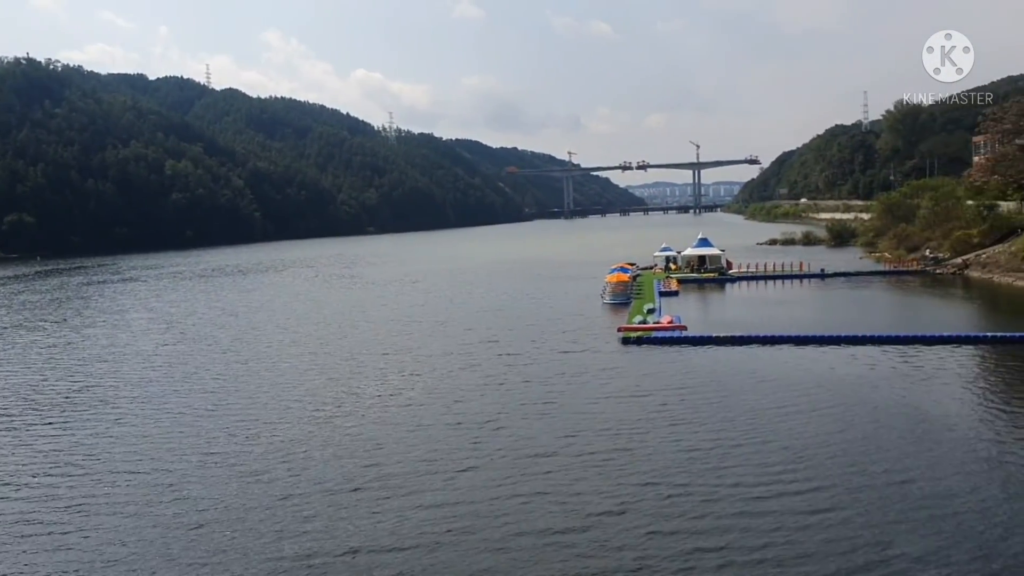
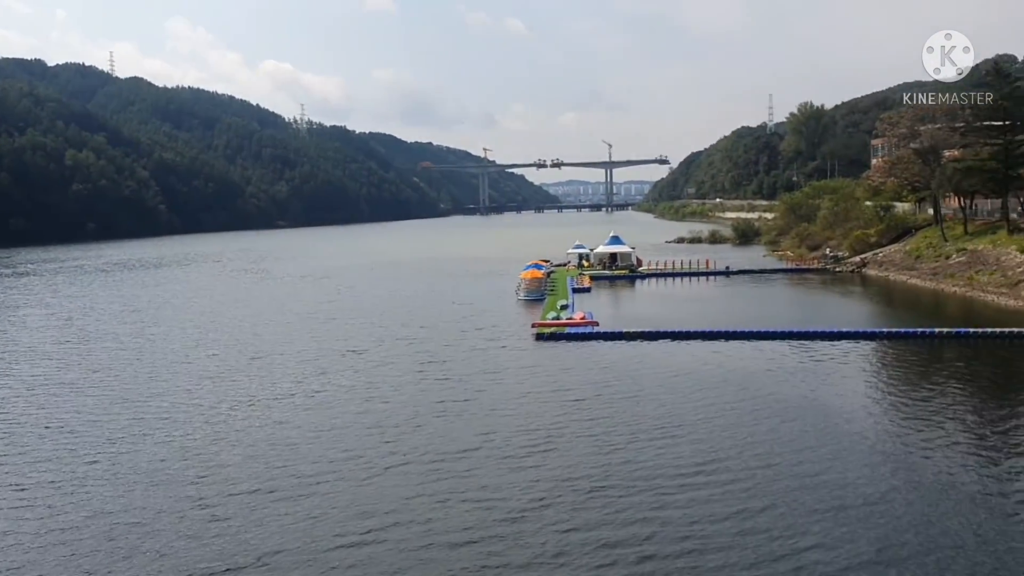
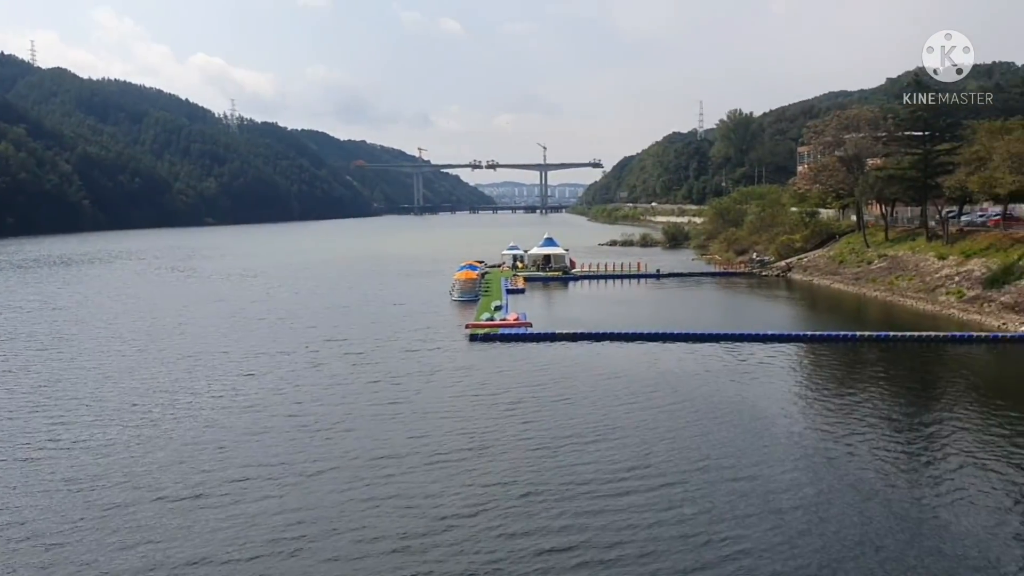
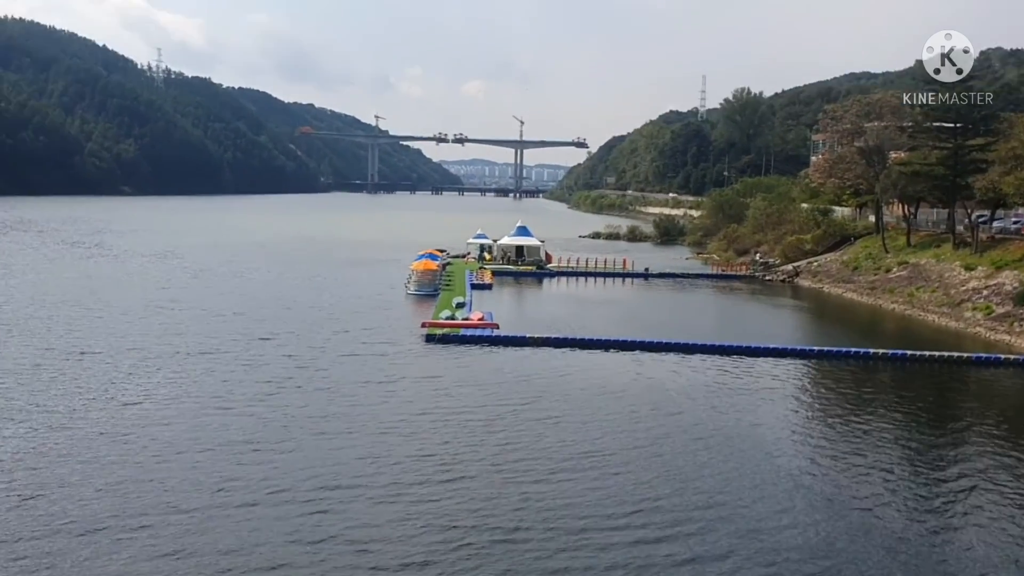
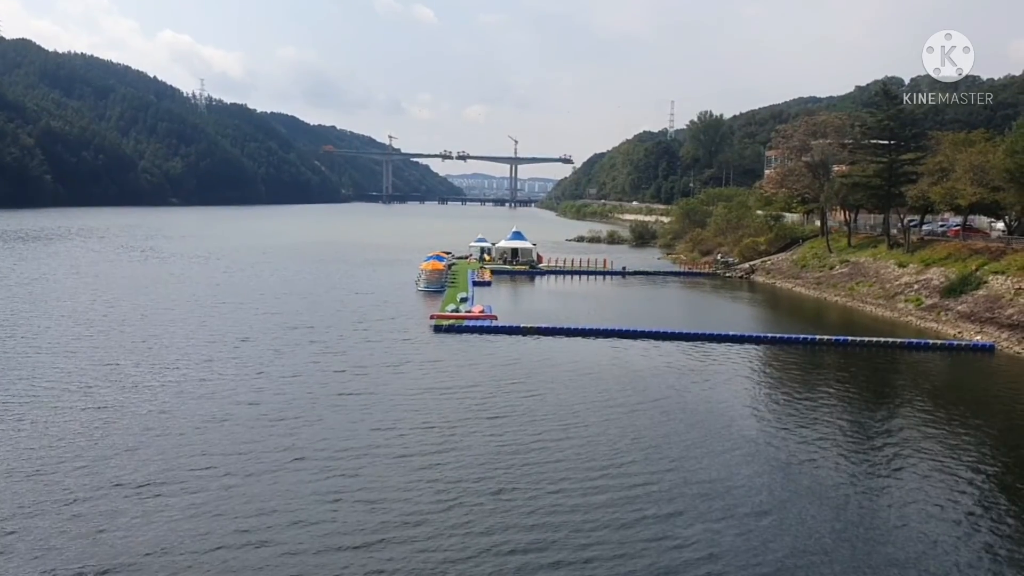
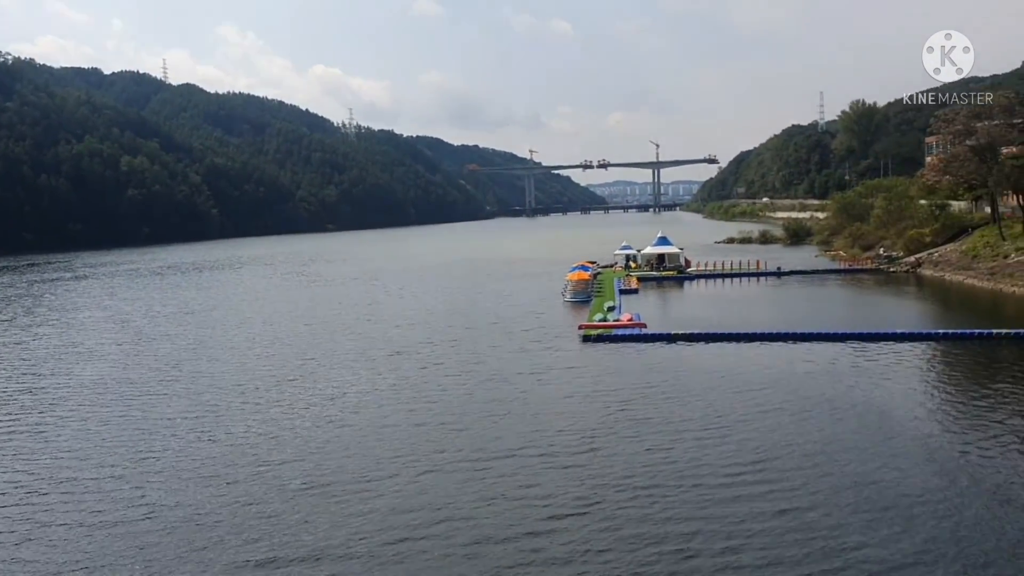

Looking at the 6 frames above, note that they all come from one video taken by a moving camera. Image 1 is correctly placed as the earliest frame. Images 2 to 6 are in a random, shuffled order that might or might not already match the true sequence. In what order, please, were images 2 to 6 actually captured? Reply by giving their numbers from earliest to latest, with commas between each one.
6, 2, 3, 5, 4
